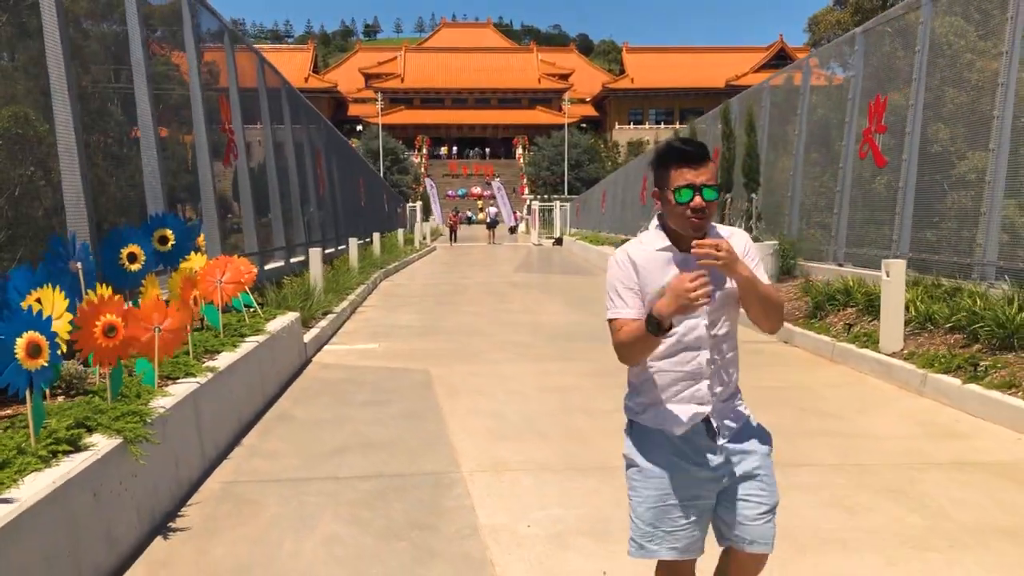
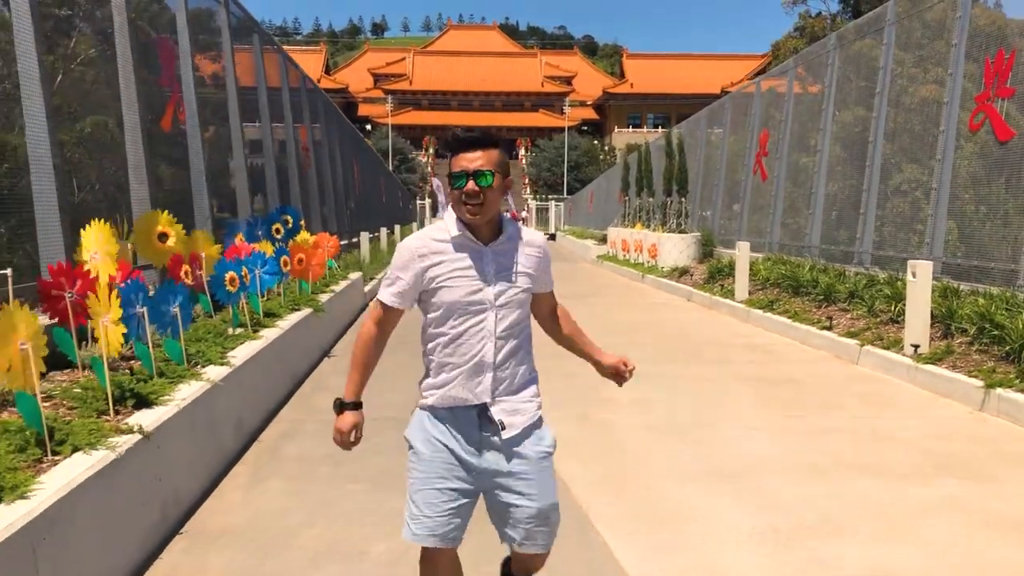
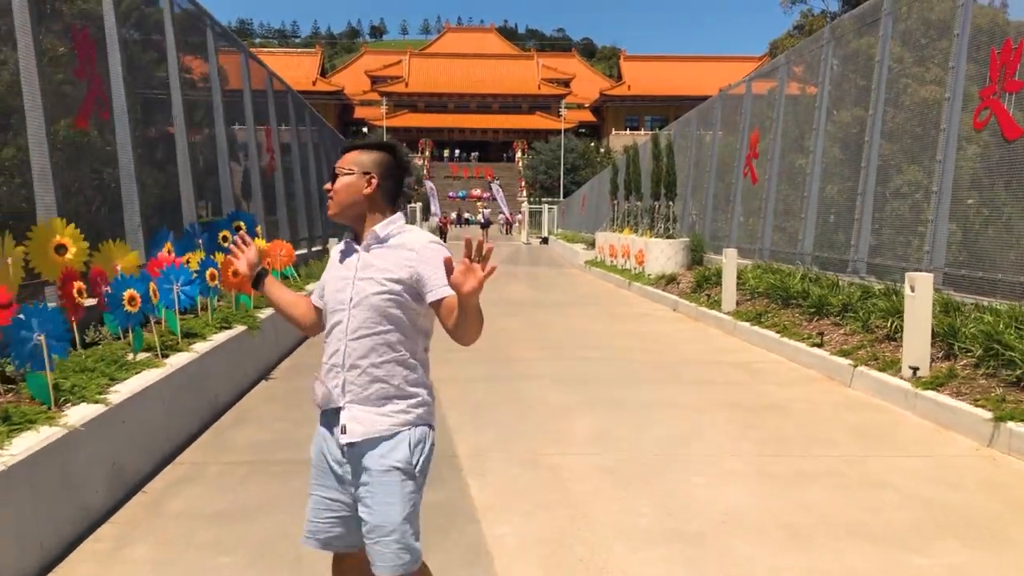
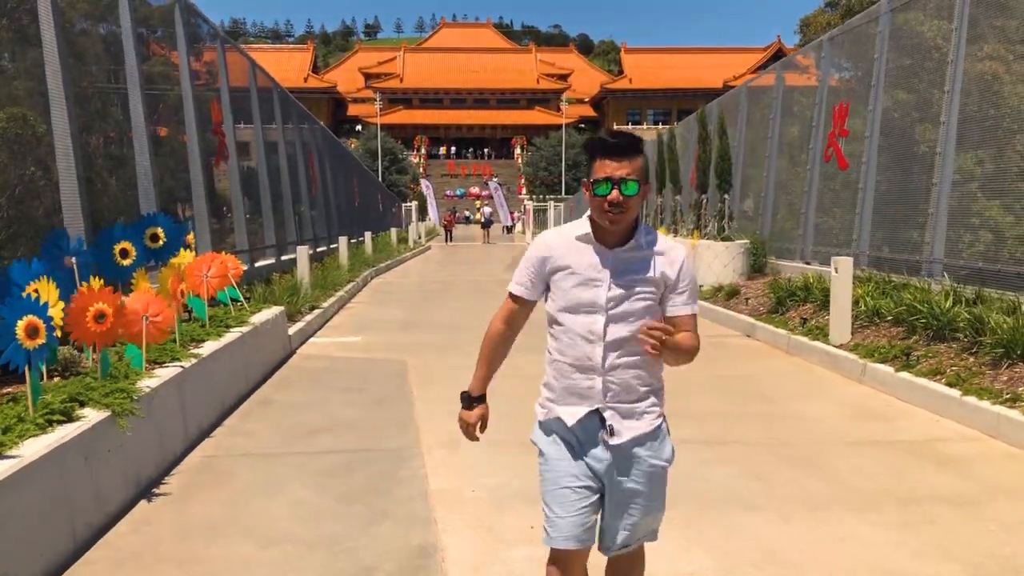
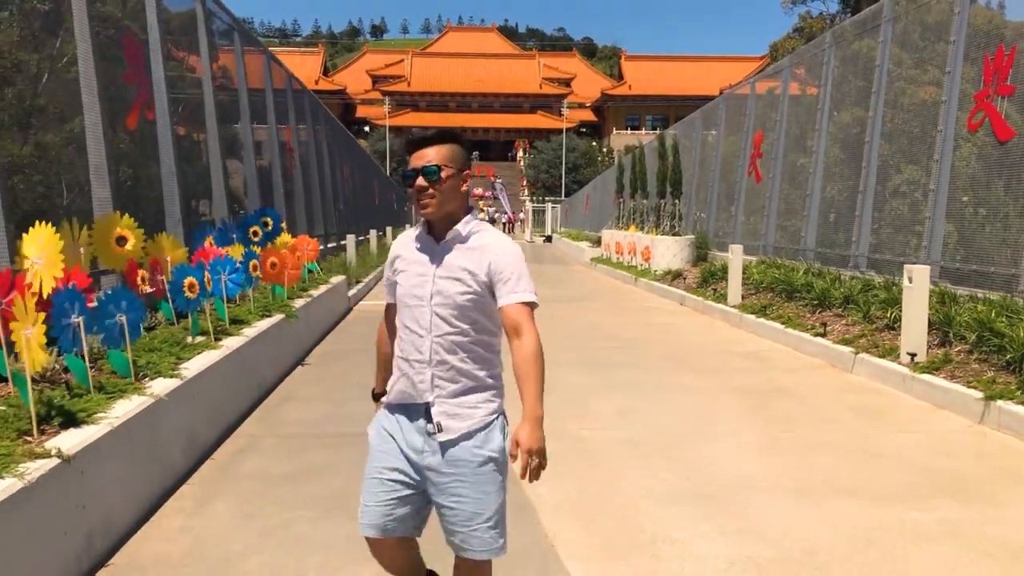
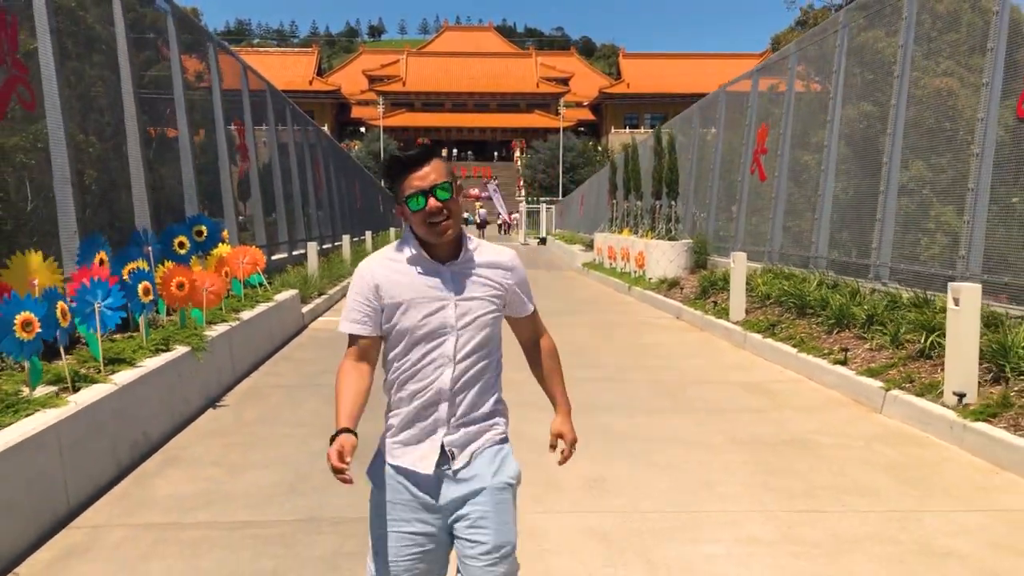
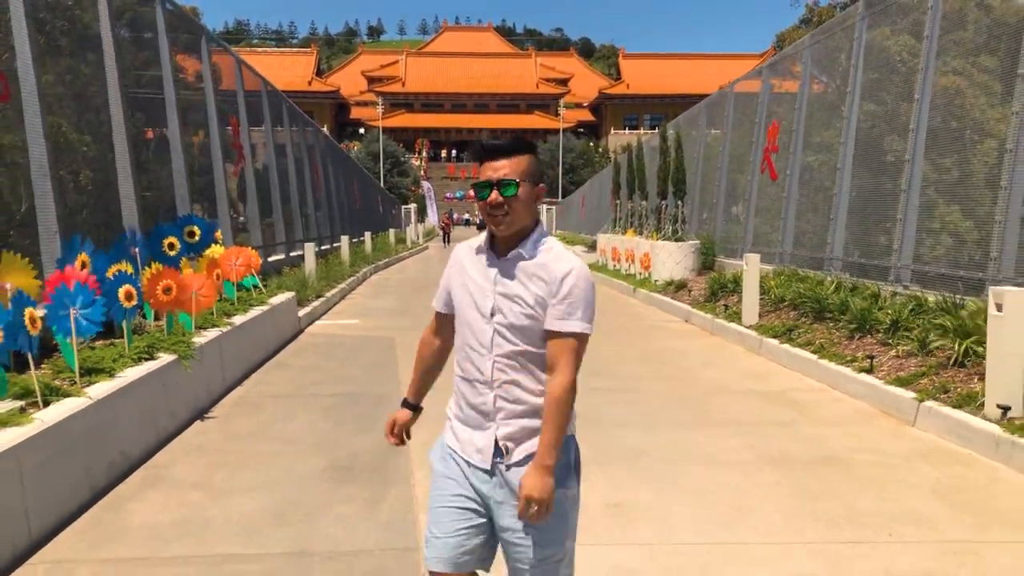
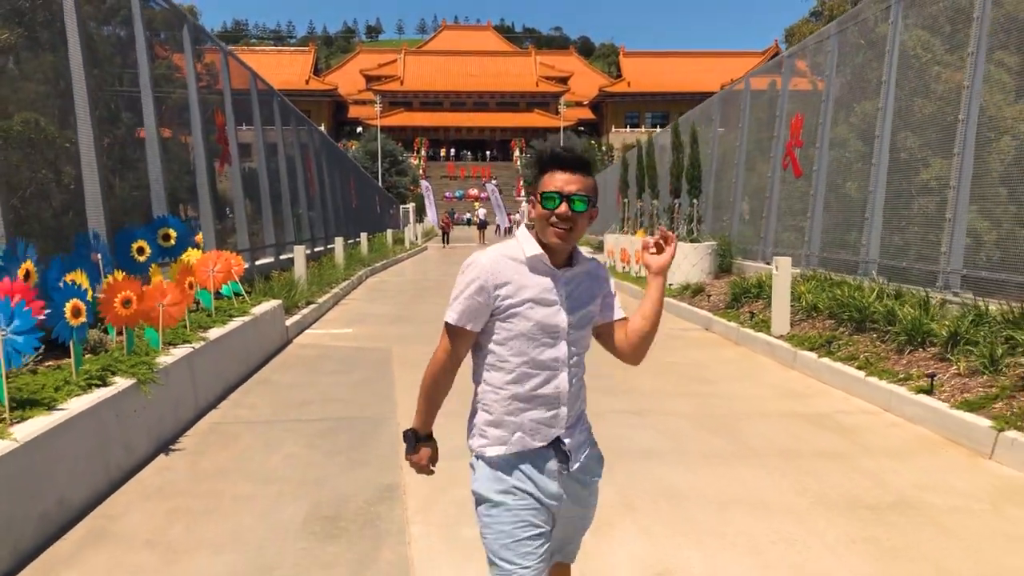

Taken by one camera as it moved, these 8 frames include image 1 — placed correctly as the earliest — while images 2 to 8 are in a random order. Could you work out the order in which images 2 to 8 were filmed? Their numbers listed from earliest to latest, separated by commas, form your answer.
4, 8, 7, 6, 3, 5, 2
